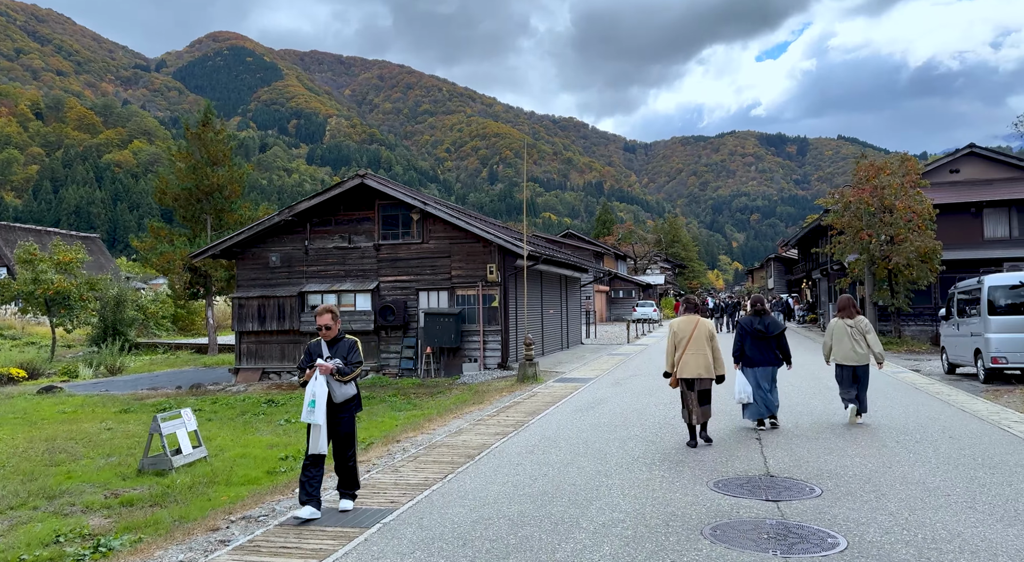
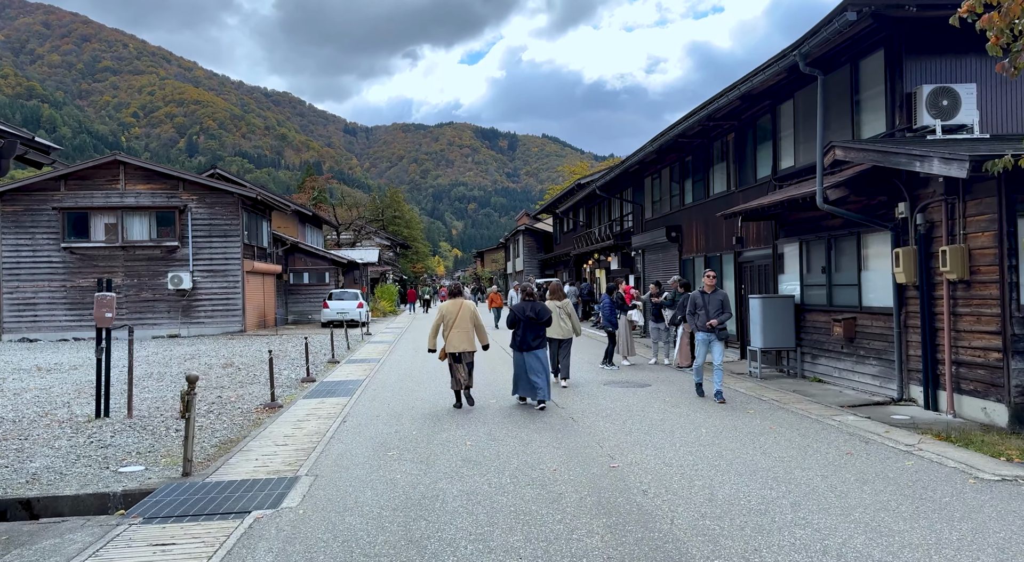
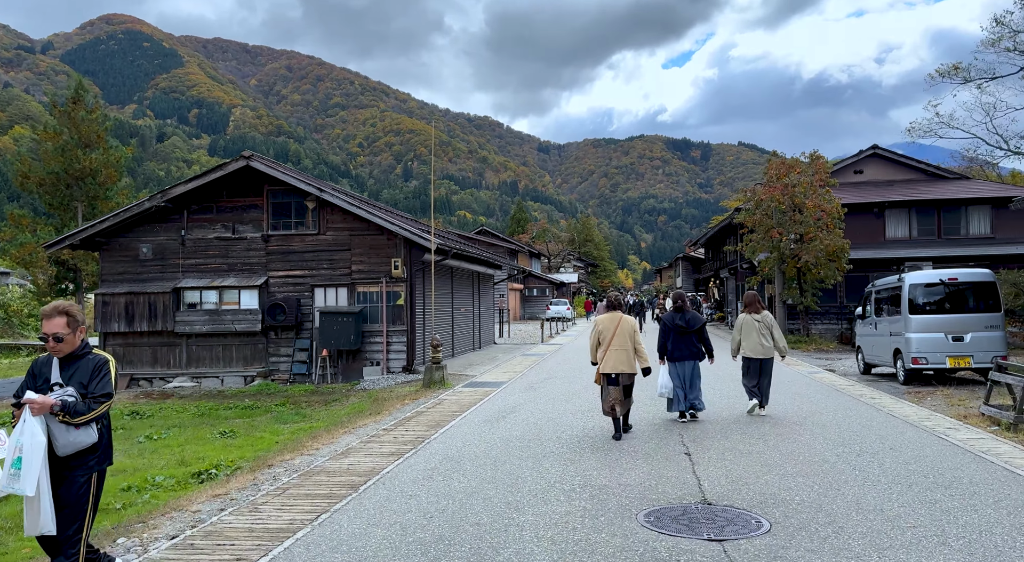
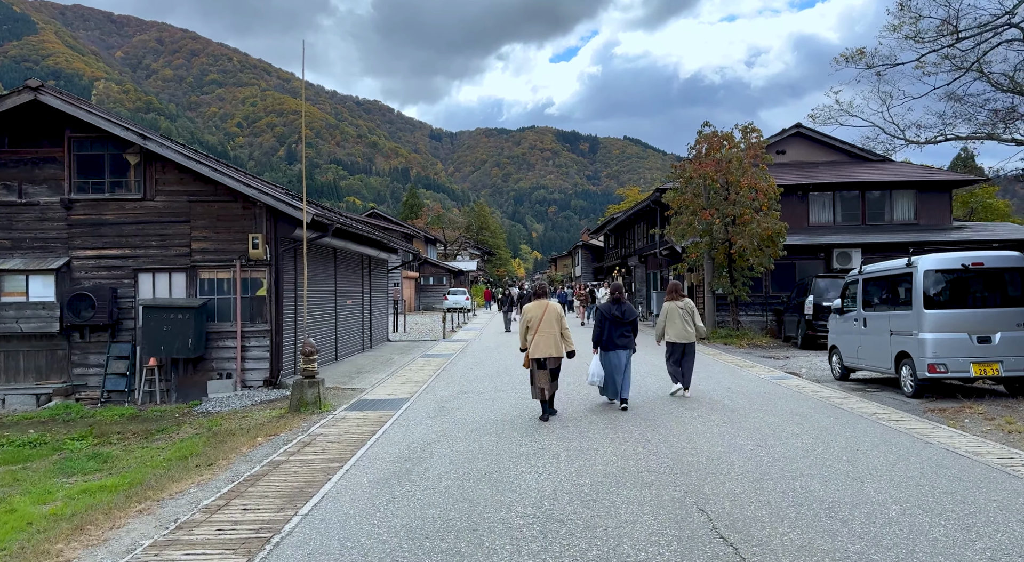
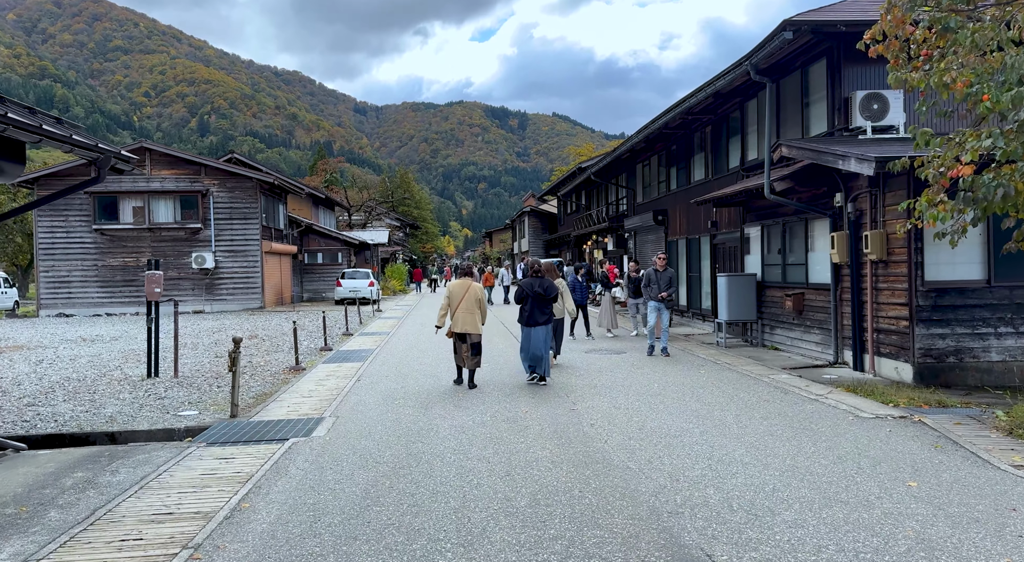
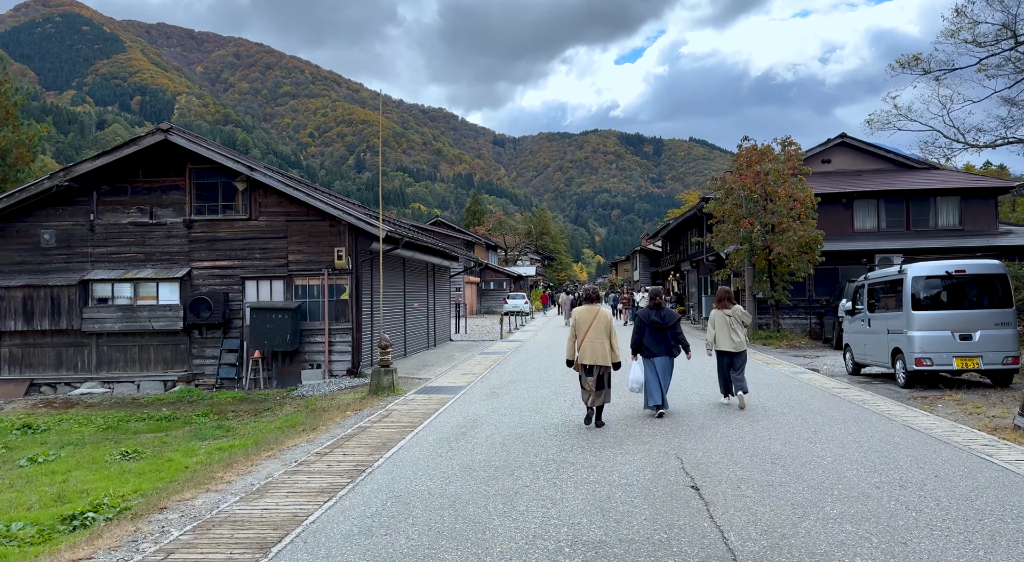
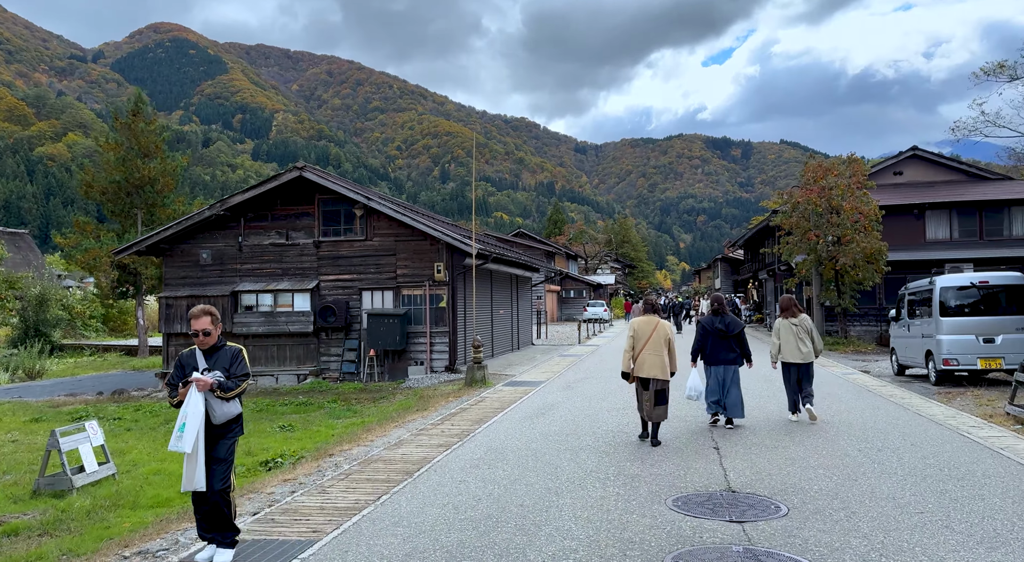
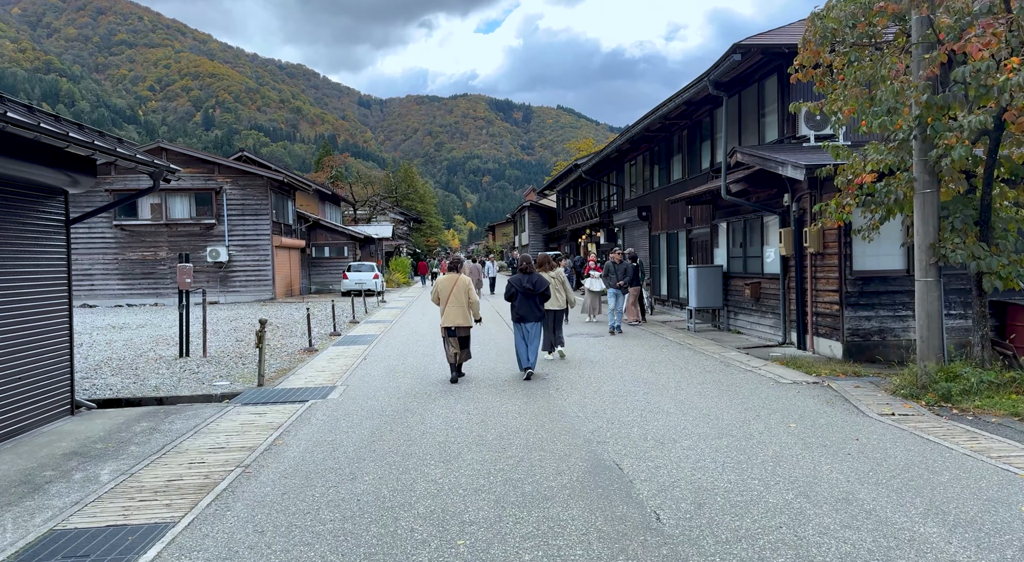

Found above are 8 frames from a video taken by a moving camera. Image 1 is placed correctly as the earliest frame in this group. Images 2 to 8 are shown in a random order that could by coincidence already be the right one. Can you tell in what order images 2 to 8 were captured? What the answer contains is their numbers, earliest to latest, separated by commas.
7, 3, 6, 4, 8, 5, 2
